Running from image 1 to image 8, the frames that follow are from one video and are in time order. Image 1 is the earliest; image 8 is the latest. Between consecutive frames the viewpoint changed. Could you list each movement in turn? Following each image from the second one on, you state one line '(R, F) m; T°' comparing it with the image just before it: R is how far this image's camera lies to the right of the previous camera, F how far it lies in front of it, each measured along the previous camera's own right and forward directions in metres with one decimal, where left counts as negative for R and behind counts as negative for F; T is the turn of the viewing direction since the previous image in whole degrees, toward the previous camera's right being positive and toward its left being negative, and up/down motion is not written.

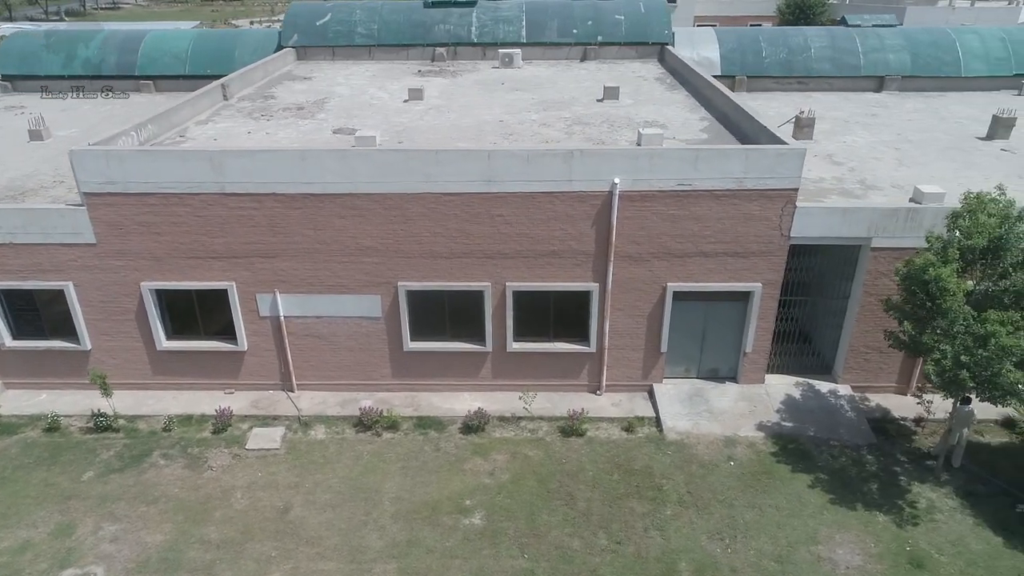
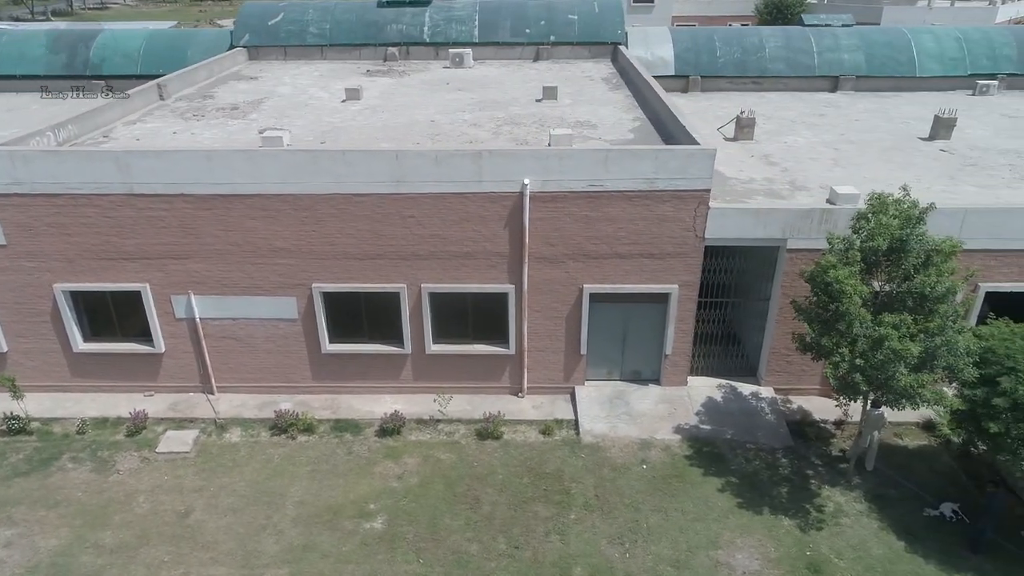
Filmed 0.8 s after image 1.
(+1.3, +0.1) m; 0°
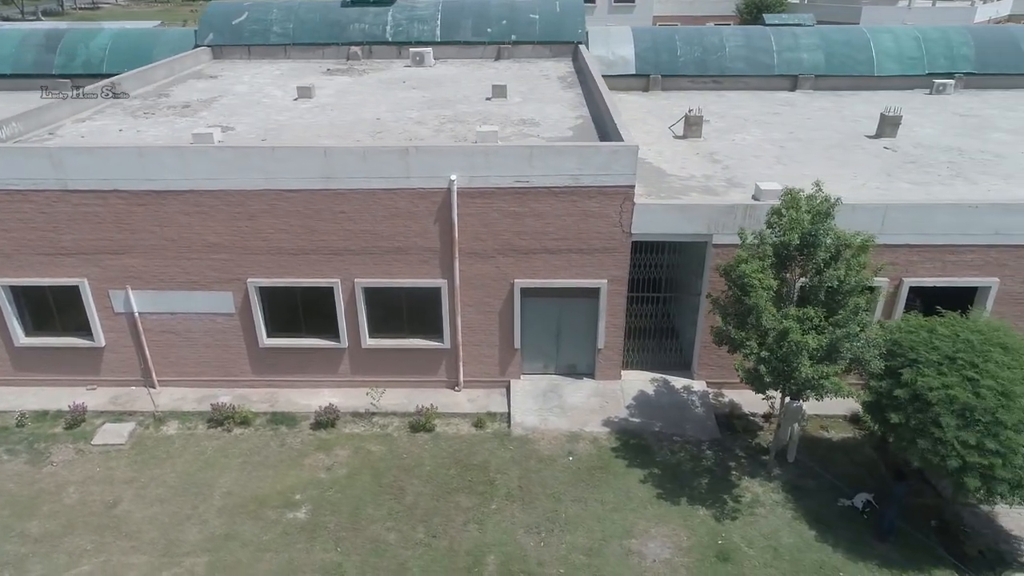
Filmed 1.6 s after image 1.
(+1.0, -0.2) m; 0°
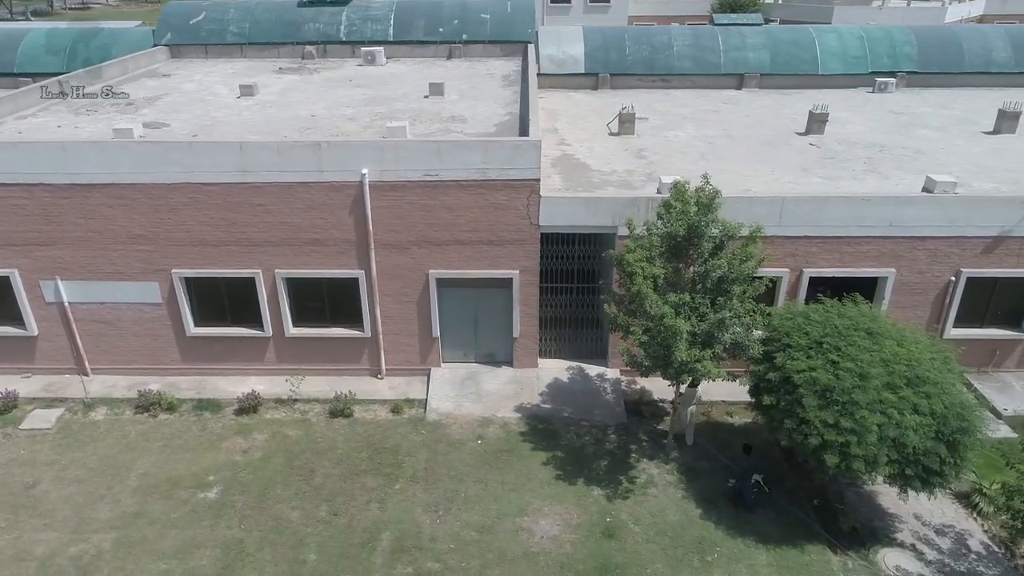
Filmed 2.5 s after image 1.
(+1.3, -0.5) m; 0°
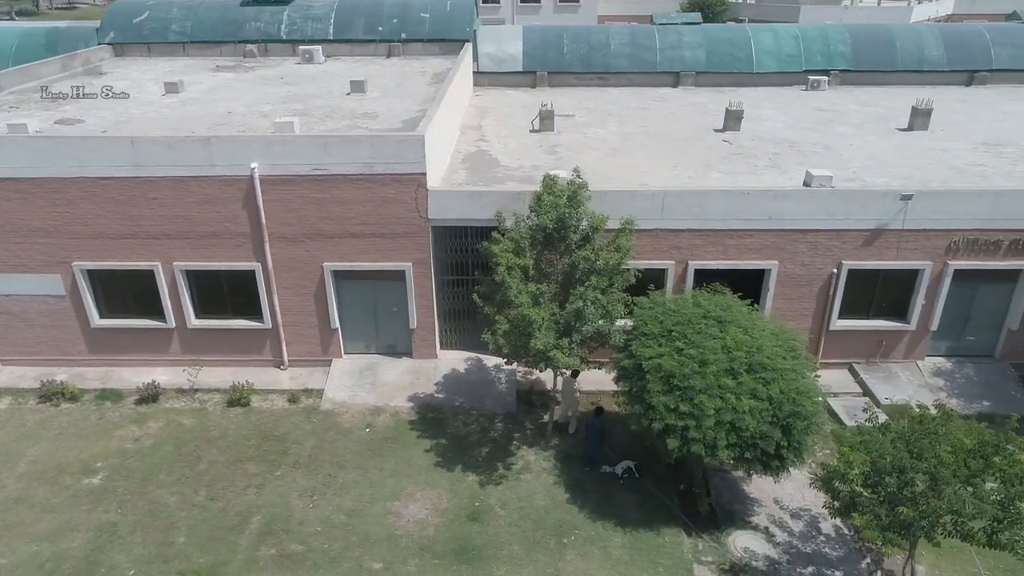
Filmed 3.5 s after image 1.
(+1.7, -0.3) m; 0°
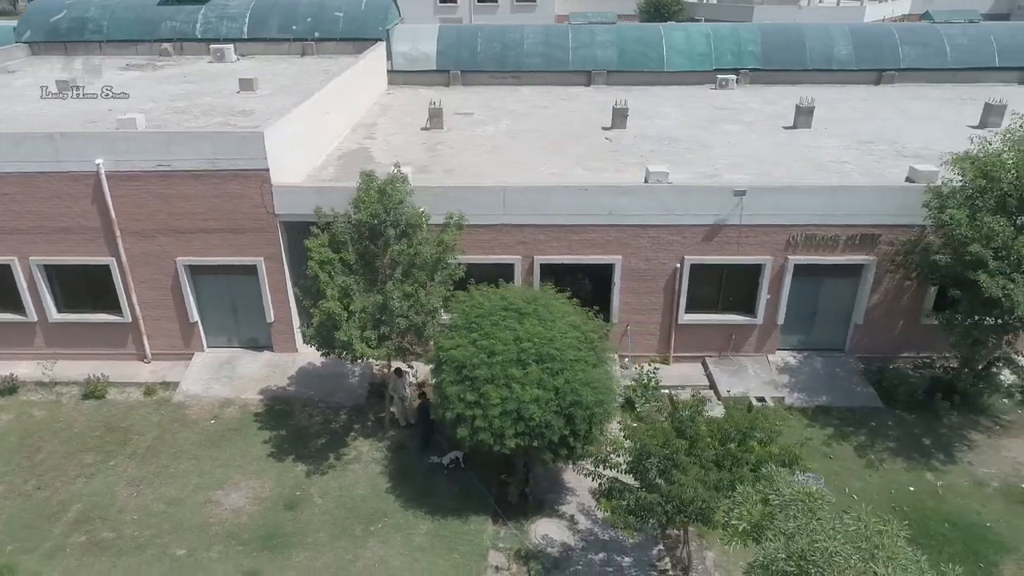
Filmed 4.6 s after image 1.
(+2.4, -0.3) m; 0°
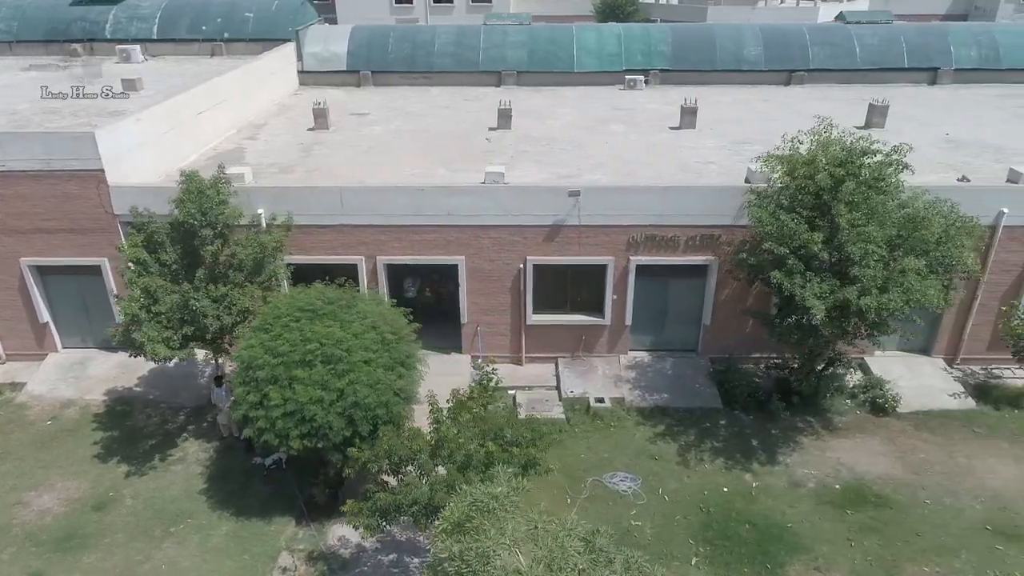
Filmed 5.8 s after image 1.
(+2.5, 0.0) m; 0°
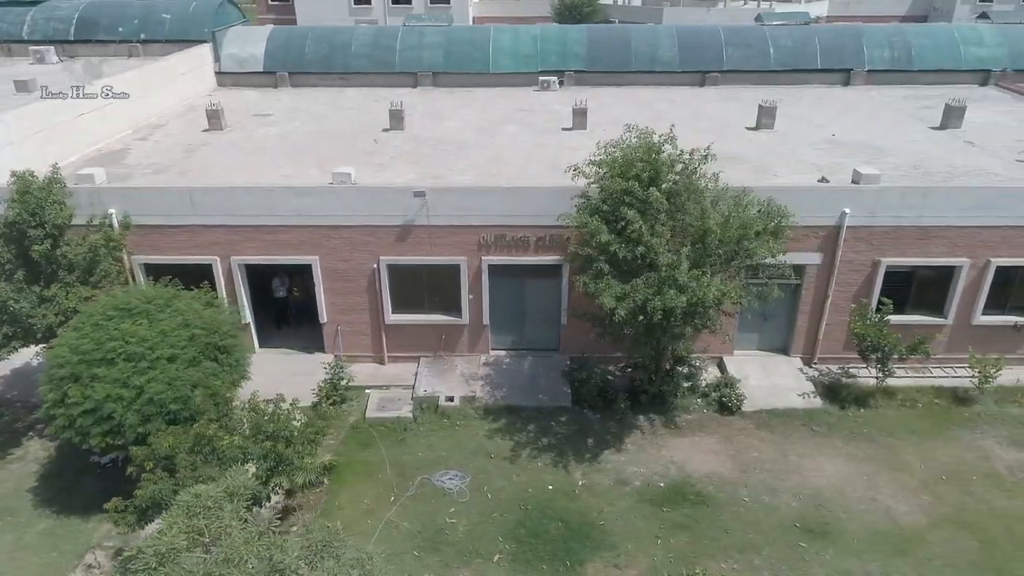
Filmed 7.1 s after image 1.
(+2.4, -0.1) m; 0°
